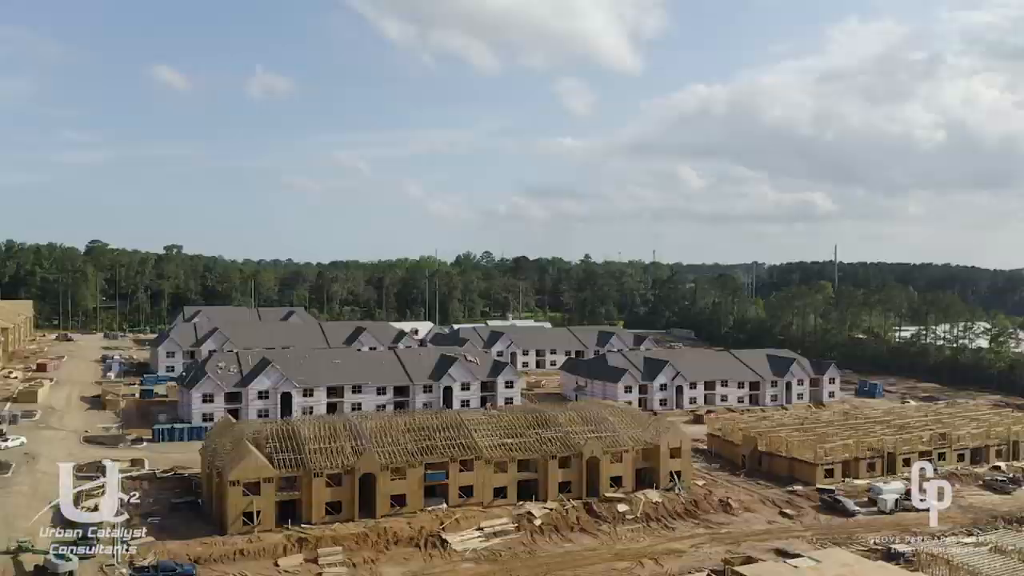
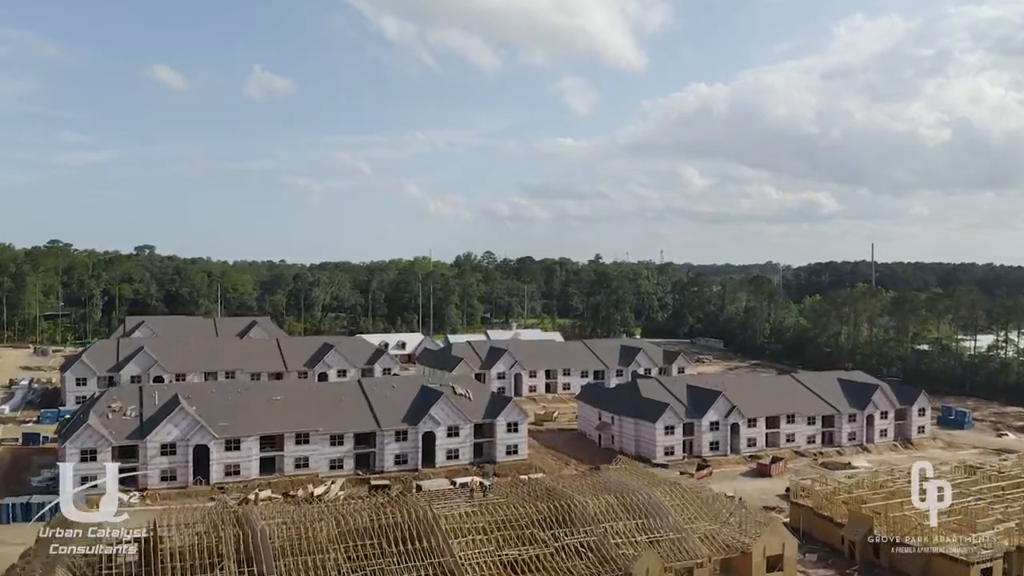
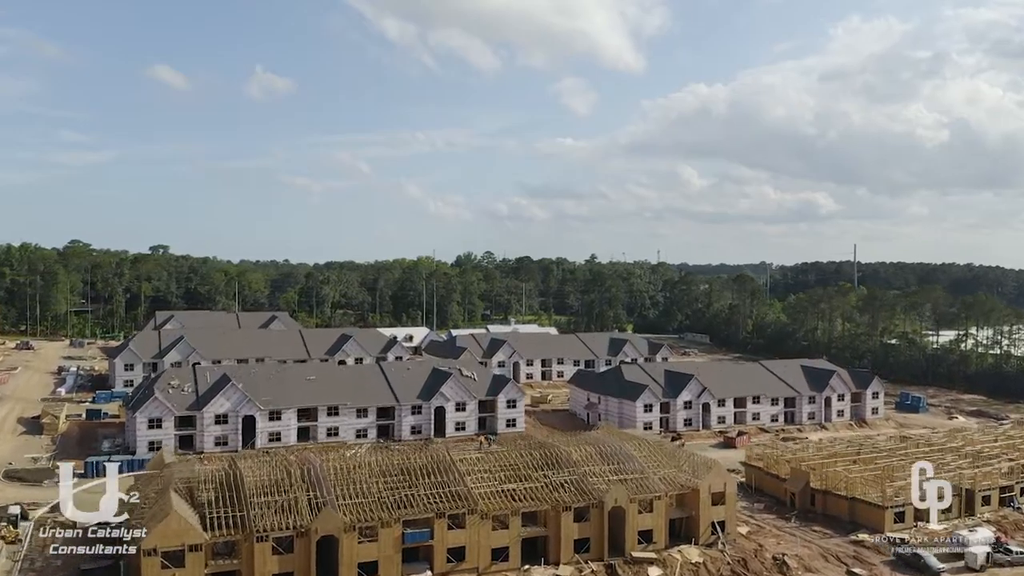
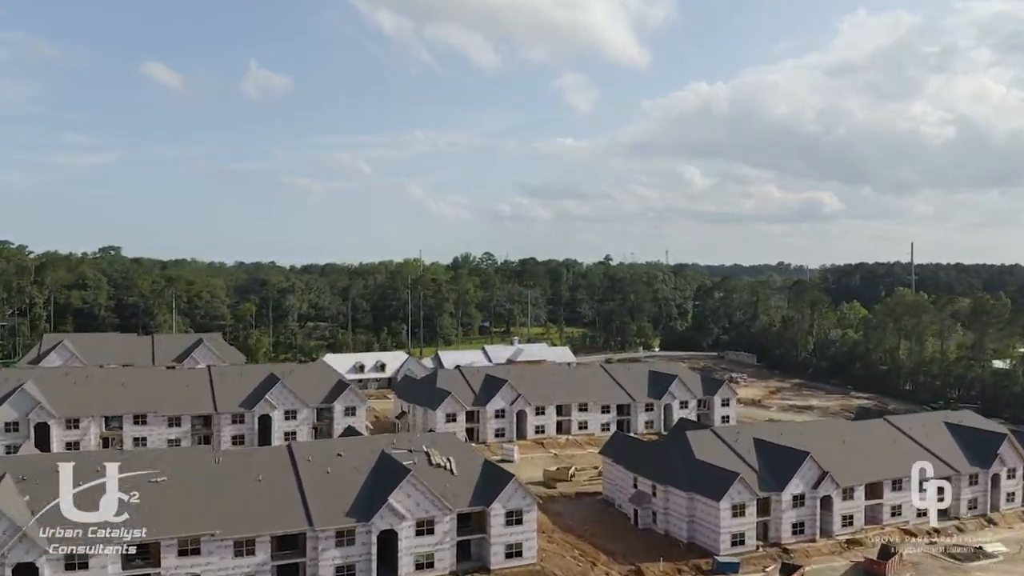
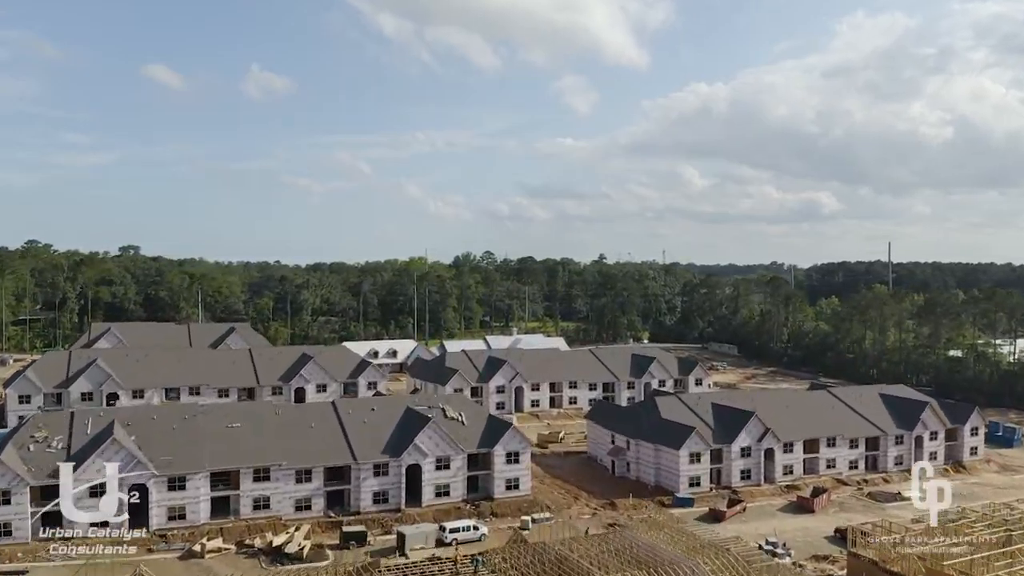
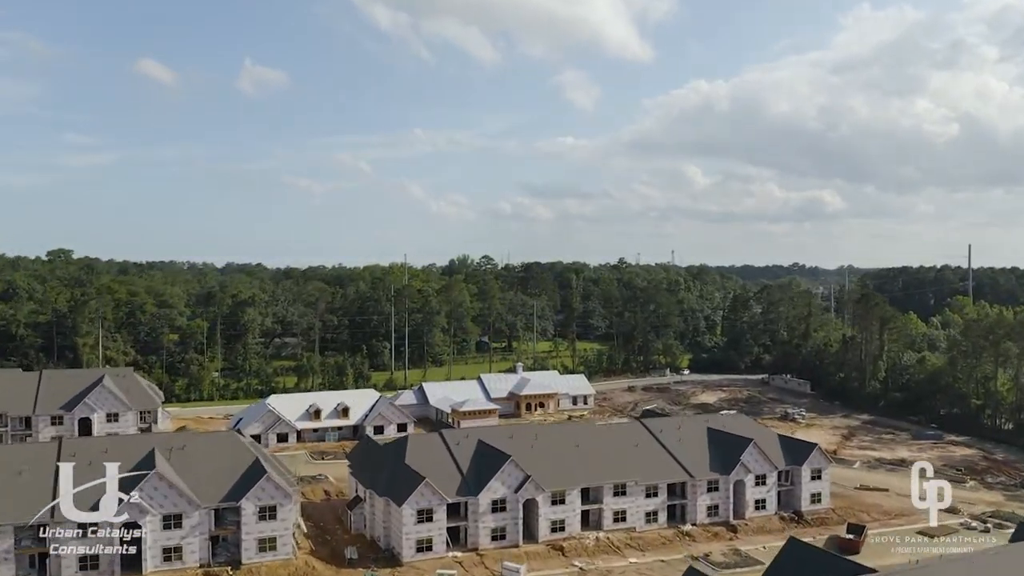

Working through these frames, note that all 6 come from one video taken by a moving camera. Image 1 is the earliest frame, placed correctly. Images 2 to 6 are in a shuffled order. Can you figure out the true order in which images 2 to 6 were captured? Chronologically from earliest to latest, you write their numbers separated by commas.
3, 2, 5, 4, 6
